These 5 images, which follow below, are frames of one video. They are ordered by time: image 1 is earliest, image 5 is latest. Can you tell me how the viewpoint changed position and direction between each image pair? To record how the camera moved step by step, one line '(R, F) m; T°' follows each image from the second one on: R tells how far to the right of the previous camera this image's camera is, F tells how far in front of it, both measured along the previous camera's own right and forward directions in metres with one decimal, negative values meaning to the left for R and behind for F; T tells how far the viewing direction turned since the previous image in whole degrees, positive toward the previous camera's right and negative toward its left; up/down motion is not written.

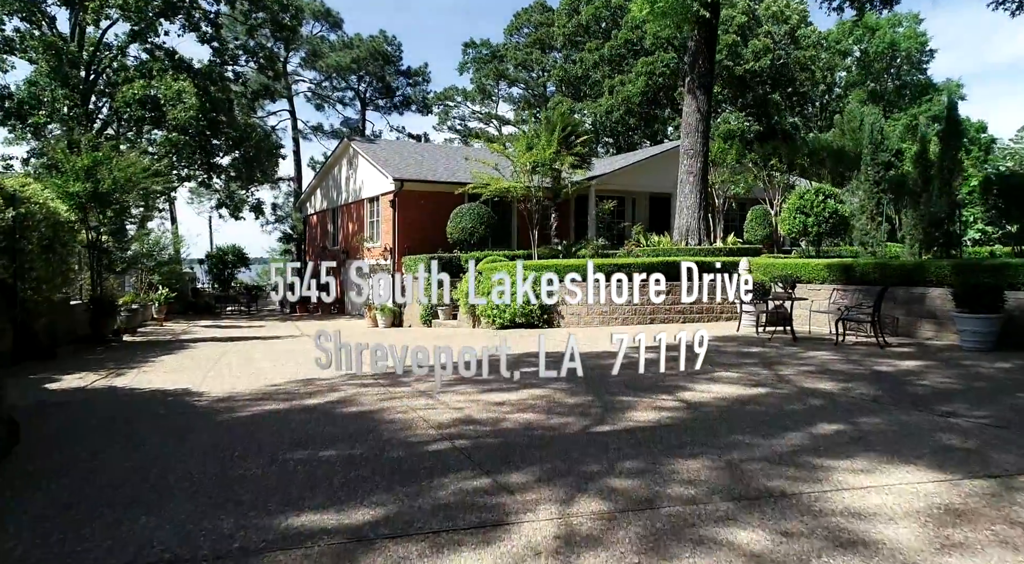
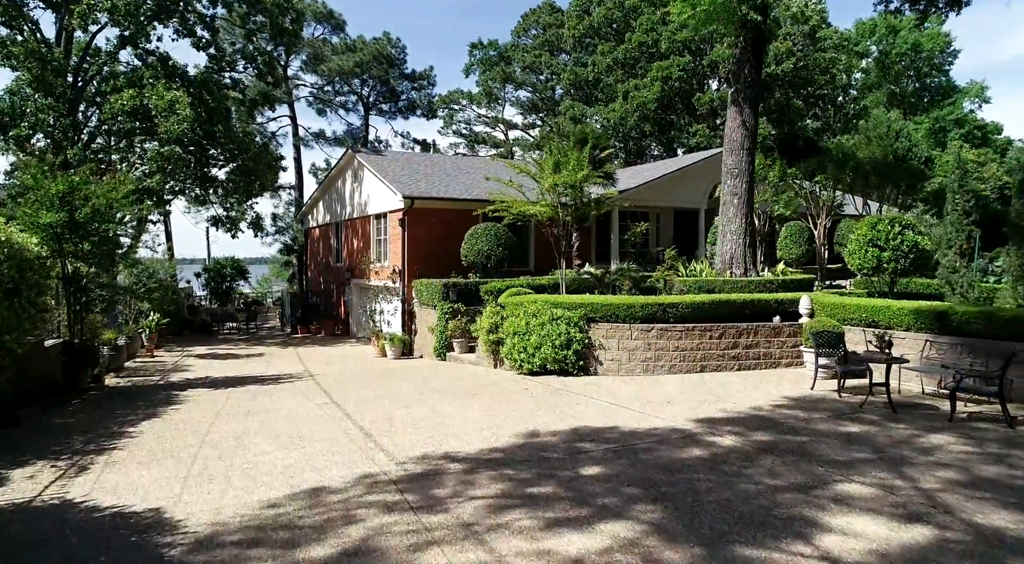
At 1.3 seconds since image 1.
(-0.5, +1.5) m; 0°
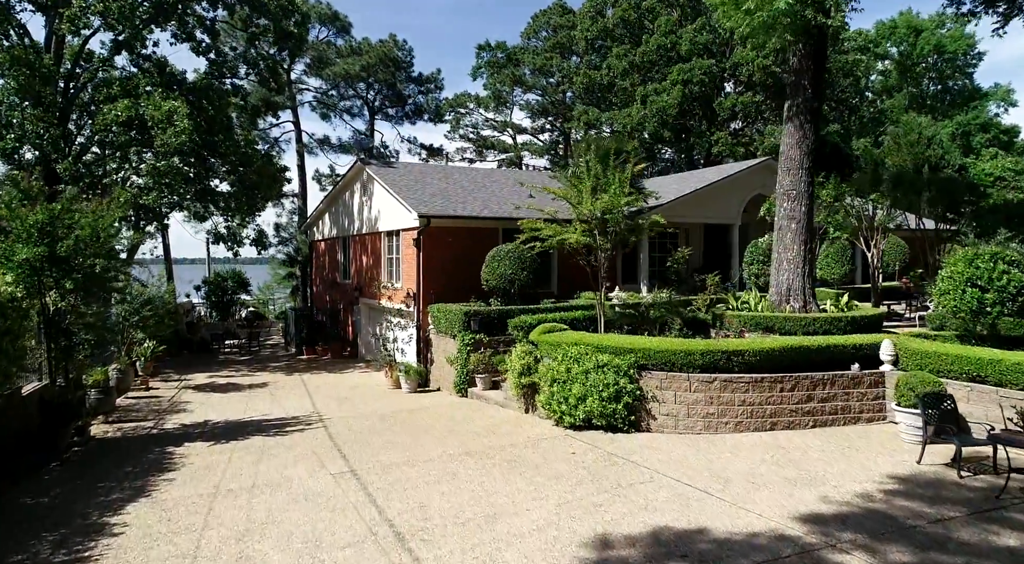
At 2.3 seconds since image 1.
(-0.6, +1.4) m; 0°
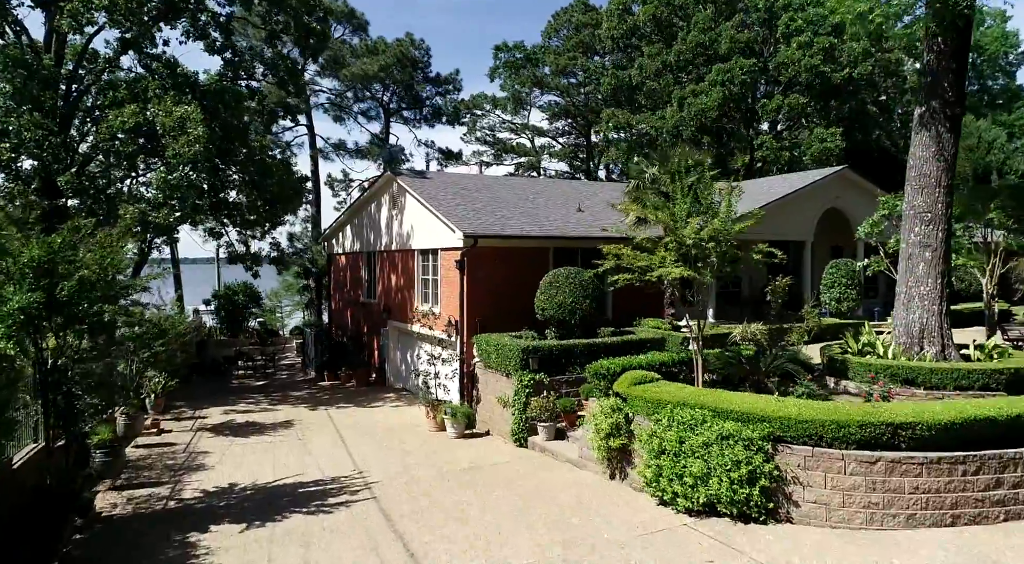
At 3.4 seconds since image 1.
(-1.3, +2.0) m; 0°
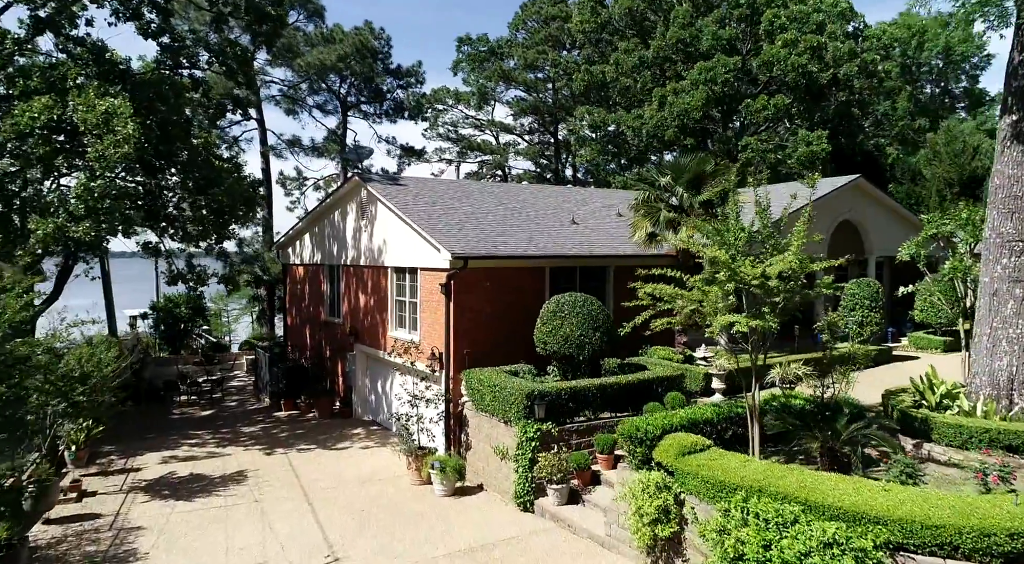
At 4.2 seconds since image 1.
(-0.8, +2.2) m; +4°
